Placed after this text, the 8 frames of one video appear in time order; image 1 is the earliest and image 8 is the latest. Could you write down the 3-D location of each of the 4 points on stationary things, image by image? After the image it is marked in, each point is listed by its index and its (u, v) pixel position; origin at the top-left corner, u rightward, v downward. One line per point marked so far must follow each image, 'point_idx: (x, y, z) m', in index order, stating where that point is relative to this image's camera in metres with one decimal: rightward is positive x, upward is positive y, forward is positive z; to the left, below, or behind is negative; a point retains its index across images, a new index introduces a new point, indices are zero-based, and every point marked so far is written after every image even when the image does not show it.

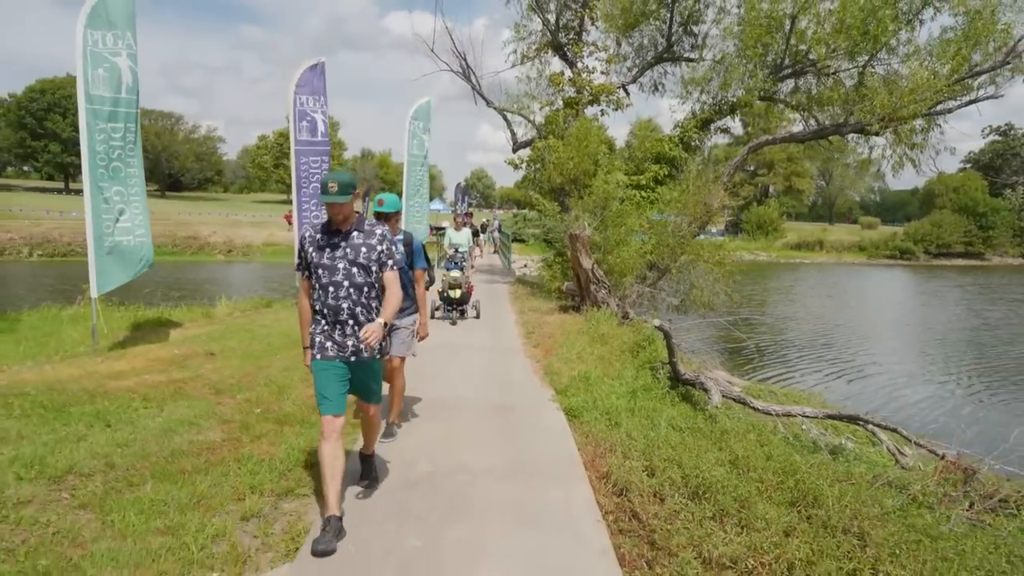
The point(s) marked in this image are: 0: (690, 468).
0: (+1.3, -1.4, +5.5) m
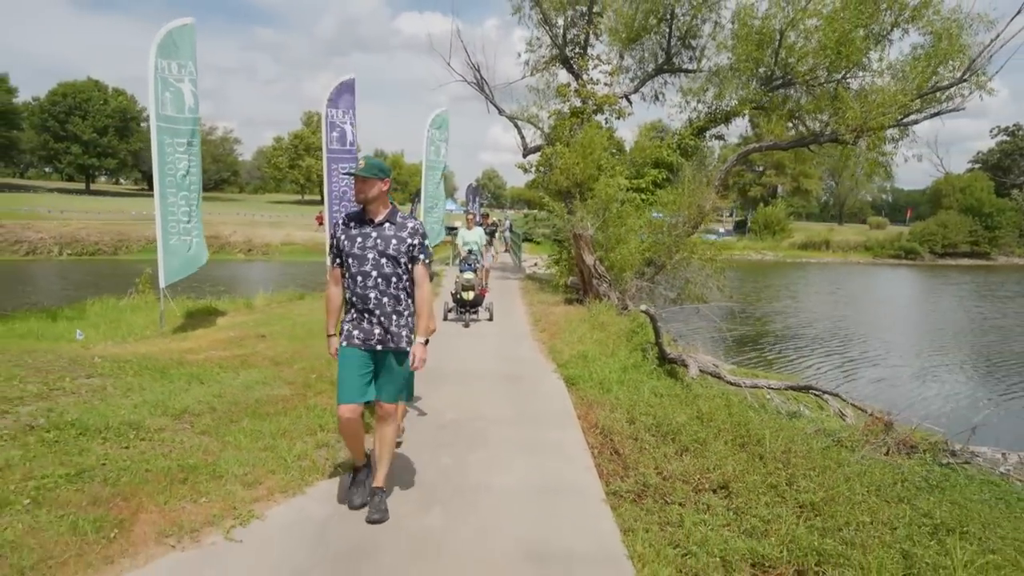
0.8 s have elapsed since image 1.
0: (+1.4, -1.2, +6.9) m
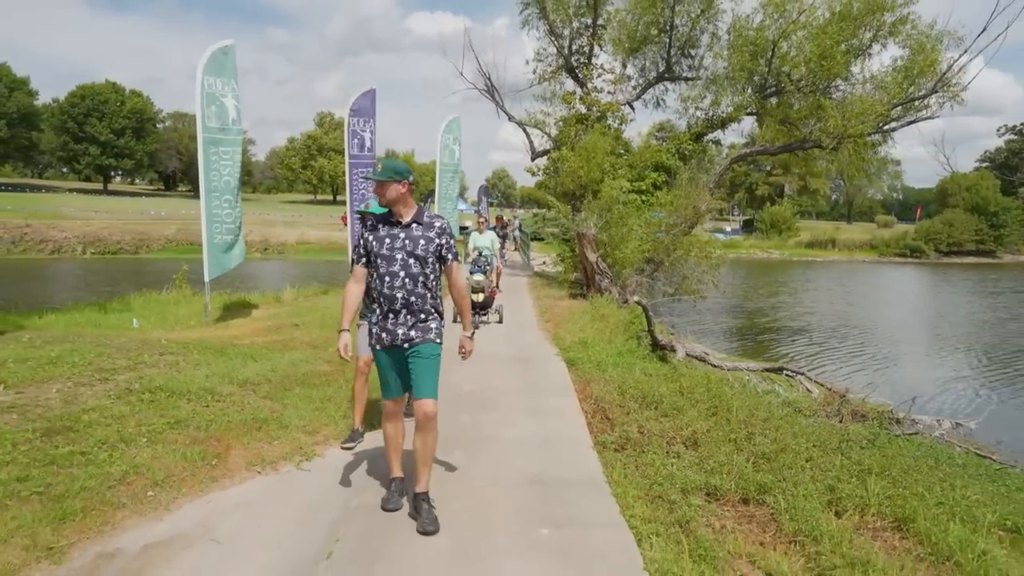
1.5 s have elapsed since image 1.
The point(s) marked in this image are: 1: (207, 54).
0: (+1.5, -1.2, +8.0) m
1: (-4.9, +3.8, +11.6) m
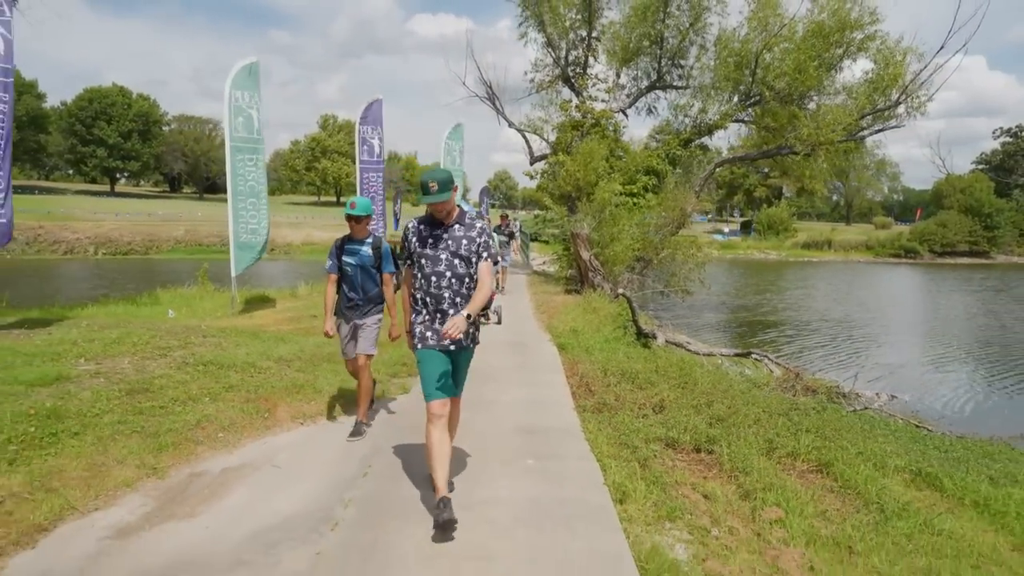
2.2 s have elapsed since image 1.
0: (+1.4, -1.0, +9.3) m
1: (-5.0, +3.9, +12.8) m
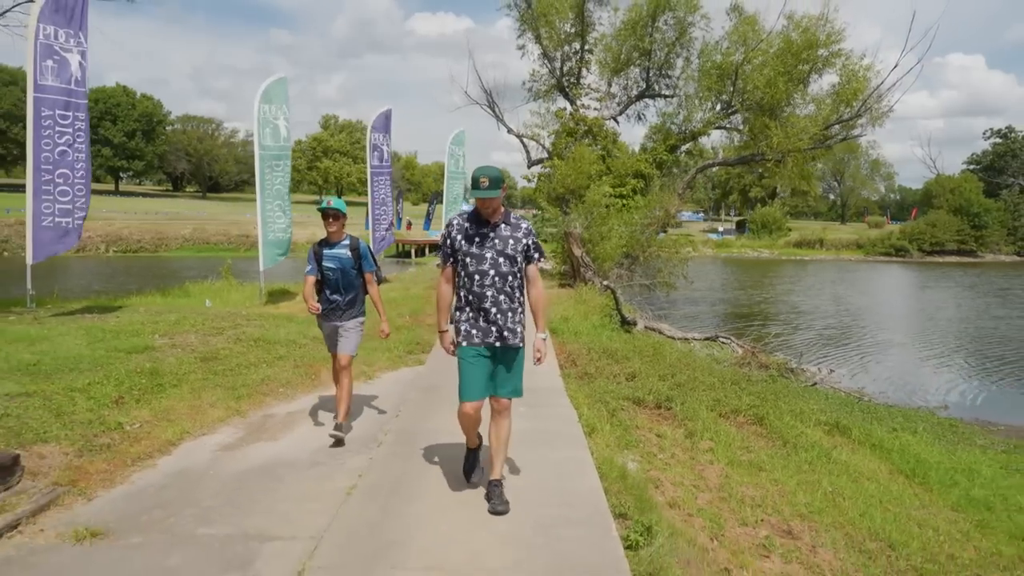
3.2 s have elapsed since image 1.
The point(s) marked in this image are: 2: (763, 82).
0: (+1.4, -0.9, +10.8) m
1: (-5.0, +4.1, +14.4) m
2: (+6.8, +5.6, +19.3) m
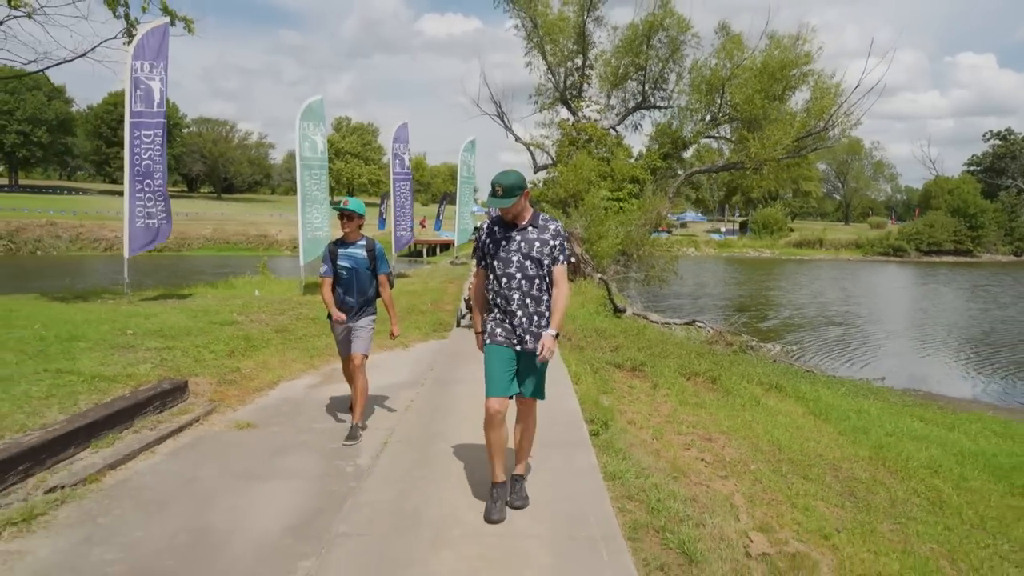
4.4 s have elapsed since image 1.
0: (+1.5, -0.7, +13.0) m
1: (-4.8, +4.3, +16.6) m
2: (+7.0, +5.7, +21.4) m
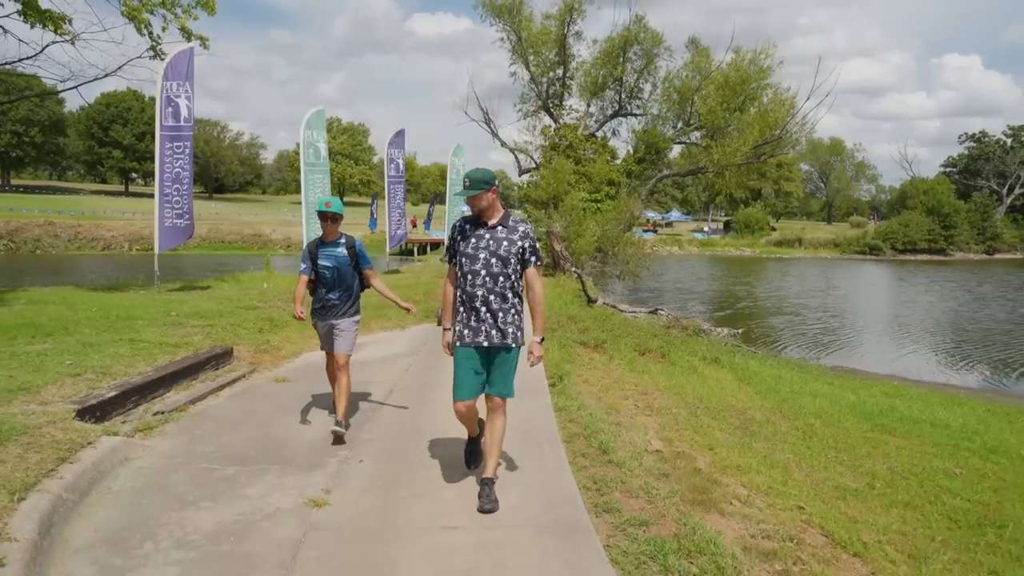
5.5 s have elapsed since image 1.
0: (+1.2, -0.6, +14.9) m
1: (-5.2, +4.4, +18.4) m
2: (+6.5, +5.9, +23.4) m
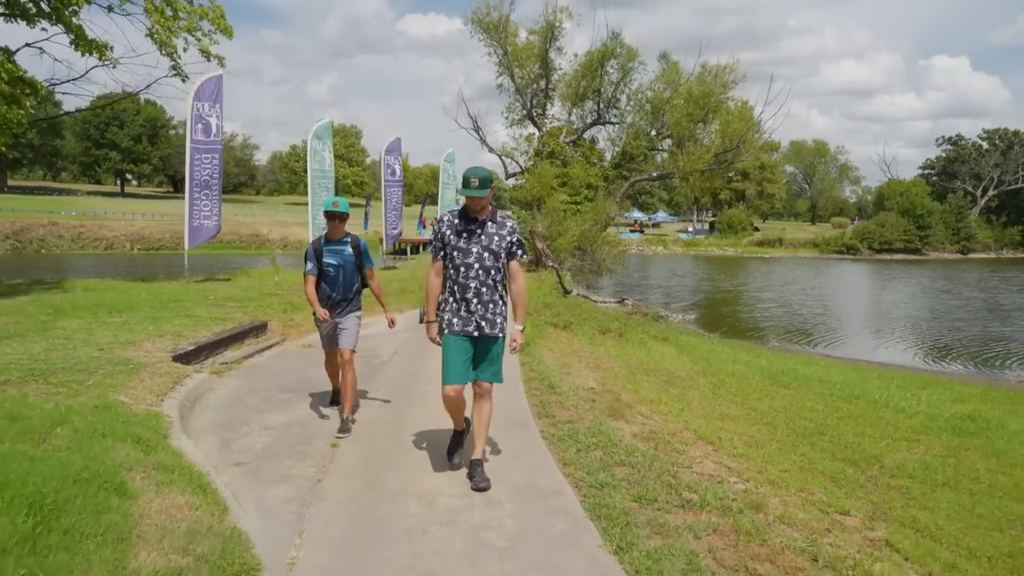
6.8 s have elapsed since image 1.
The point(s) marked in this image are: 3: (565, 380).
0: (+0.8, -0.4, +17.0) m
1: (-5.7, +4.6, +20.5) m
2: (+6.0, +6.1, +25.6) m
3: (+0.6, -1.1, +8.4) m
